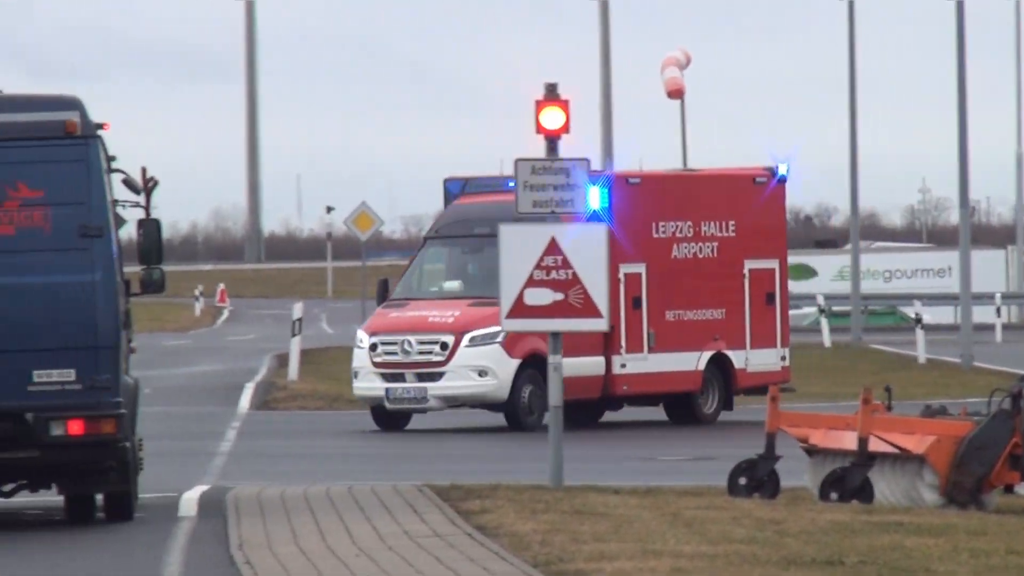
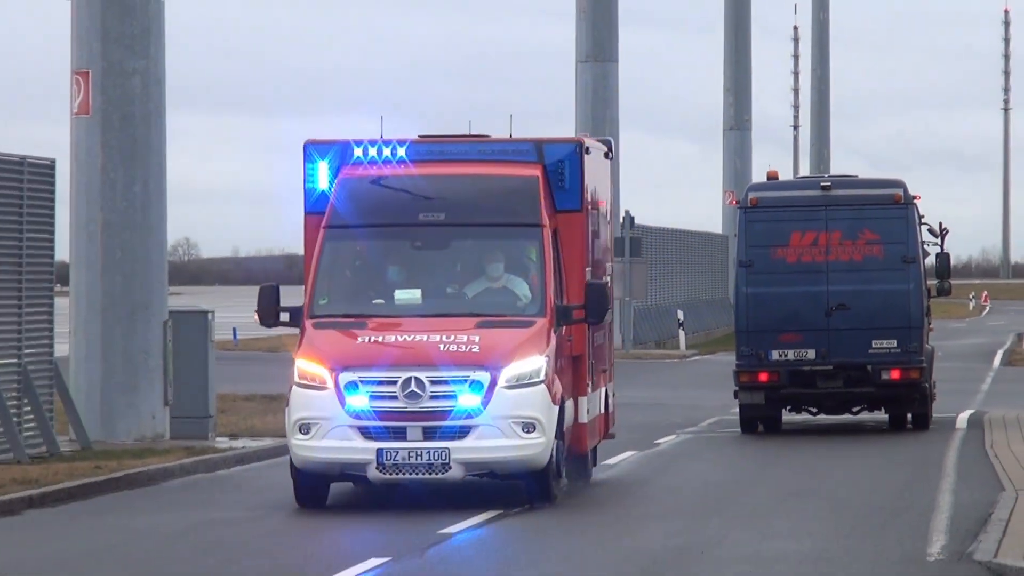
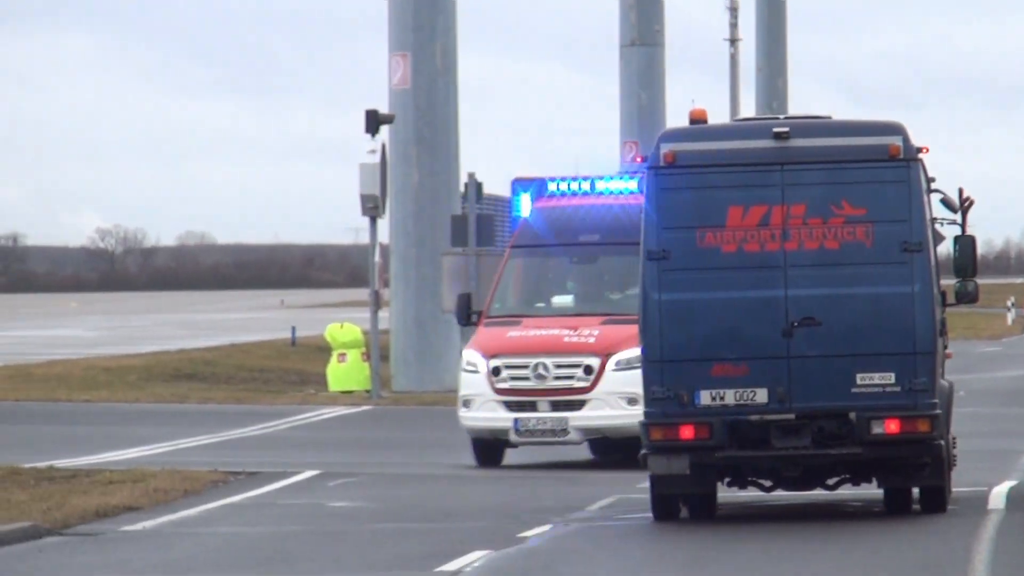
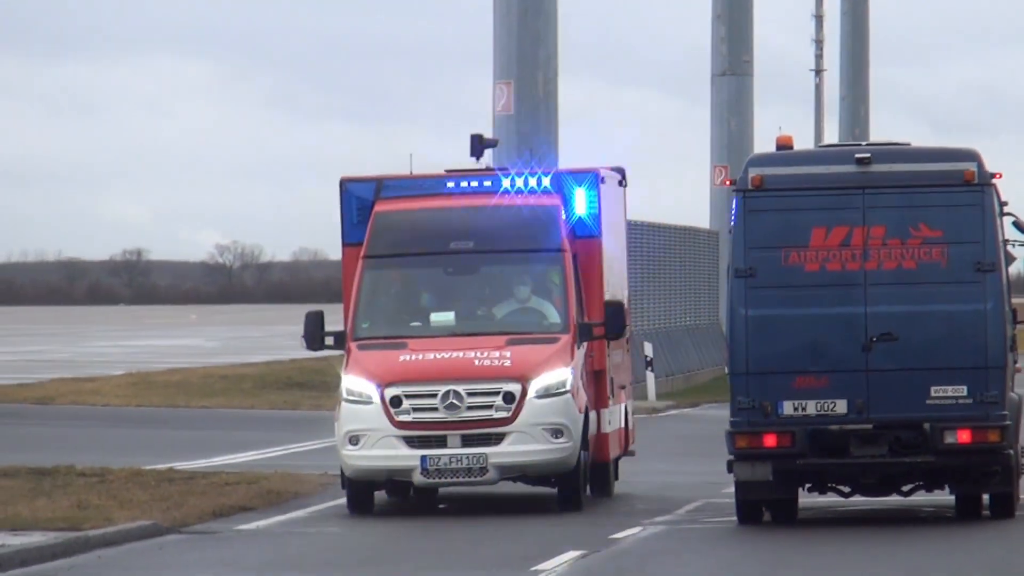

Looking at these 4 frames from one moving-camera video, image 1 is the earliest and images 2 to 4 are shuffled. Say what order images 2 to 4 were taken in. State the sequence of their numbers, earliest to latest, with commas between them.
3, 4, 2
